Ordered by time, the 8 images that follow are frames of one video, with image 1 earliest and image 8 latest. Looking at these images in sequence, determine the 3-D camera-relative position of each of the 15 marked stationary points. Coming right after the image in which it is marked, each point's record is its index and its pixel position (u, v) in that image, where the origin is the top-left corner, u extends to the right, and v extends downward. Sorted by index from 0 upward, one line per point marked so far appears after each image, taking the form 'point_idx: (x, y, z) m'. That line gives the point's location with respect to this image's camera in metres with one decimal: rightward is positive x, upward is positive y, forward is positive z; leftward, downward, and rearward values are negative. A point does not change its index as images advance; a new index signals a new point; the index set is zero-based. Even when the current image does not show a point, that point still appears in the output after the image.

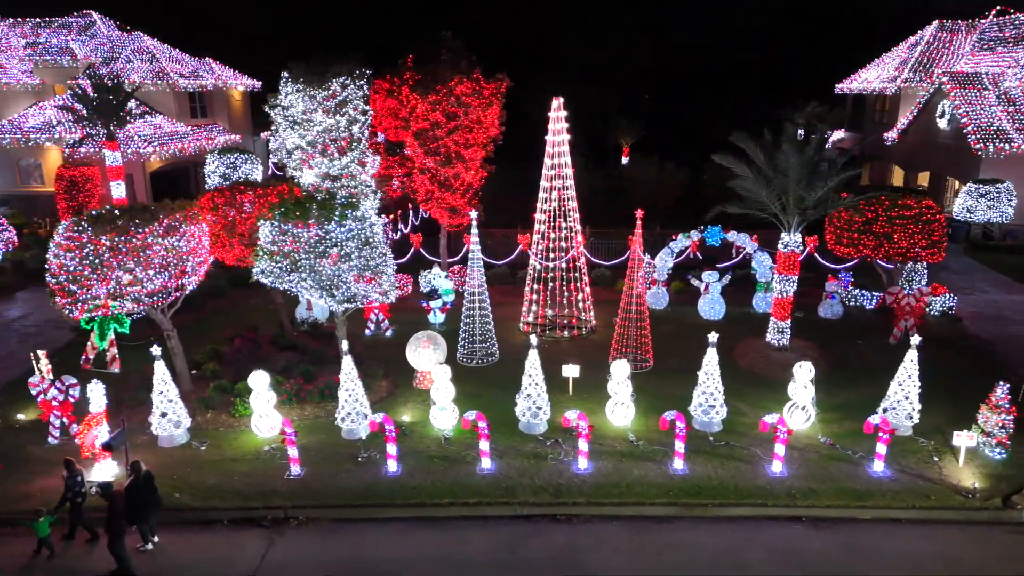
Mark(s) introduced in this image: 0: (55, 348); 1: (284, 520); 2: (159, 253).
0: (-16.7, -2.3, +15.7) m
1: (-5.4, -5.5, +10.0) m
2: (-9.3, +1.0, +11.6) m
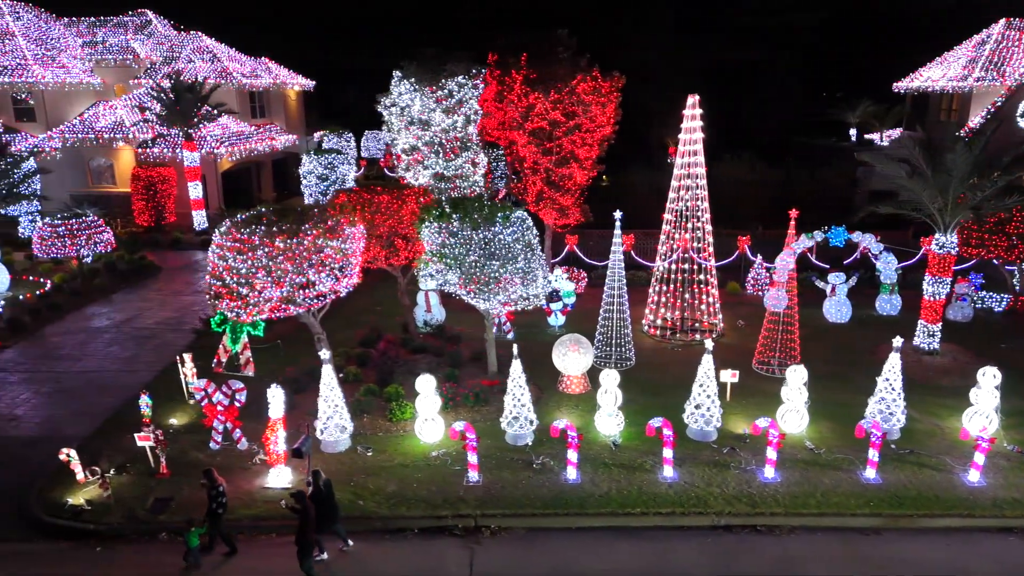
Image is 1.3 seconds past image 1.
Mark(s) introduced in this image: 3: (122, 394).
0: (-12.0, -2.3, +15.5) m
1: (-0.8, -5.6, +9.7) m
2: (-4.7, +0.9, +11.3) m
3: (-12.4, -3.4, +13.6) m
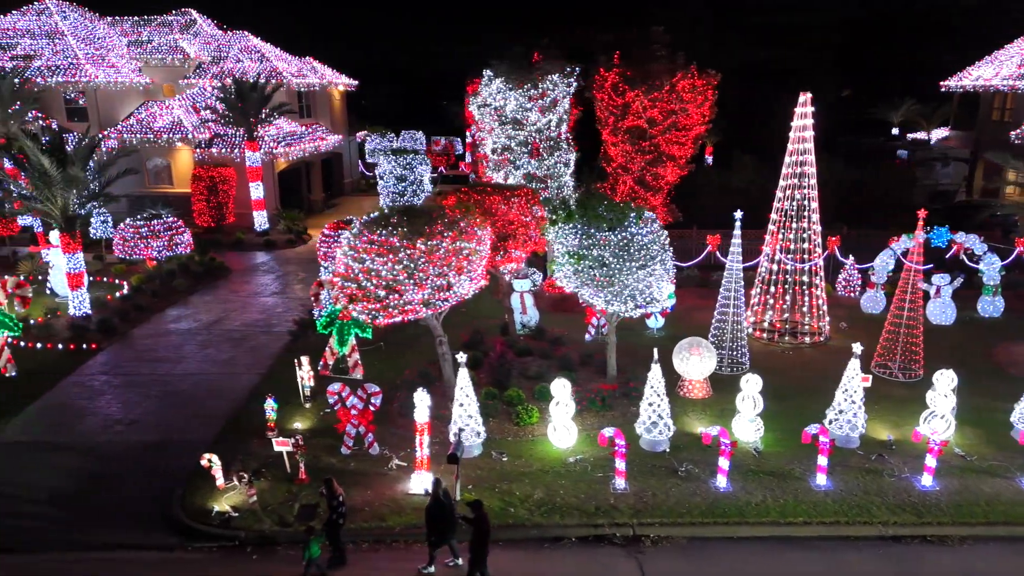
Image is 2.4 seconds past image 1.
0: (-8.4, -2.4, +15.3) m
1: (+2.8, -5.6, +9.5) m
2: (-1.1, +0.8, +11.1) m
3: (-8.8, -3.5, +13.4) m
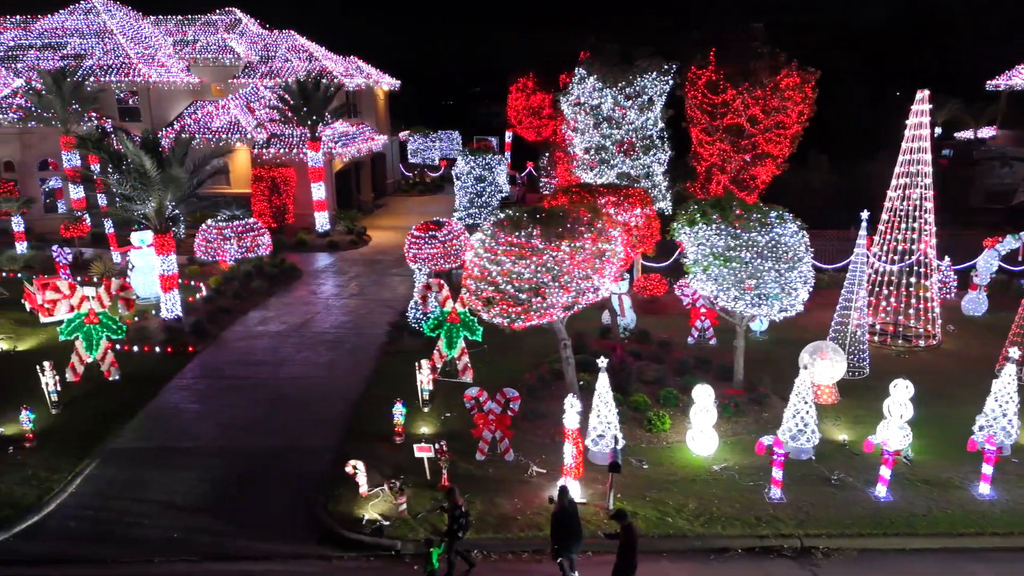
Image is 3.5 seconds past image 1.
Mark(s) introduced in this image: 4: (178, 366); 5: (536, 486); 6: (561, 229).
0: (-4.7, -2.5, +15.0) m
1: (+6.4, -5.7, +9.2) m
2: (+2.6, +0.8, +10.8) m
3: (-5.1, -3.6, +13.1) m
4: (-11.4, -2.7, +14.5) m
5: (+0.6, -4.9, +10.4) m
6: (+1.2, +1.5, +10.6) m
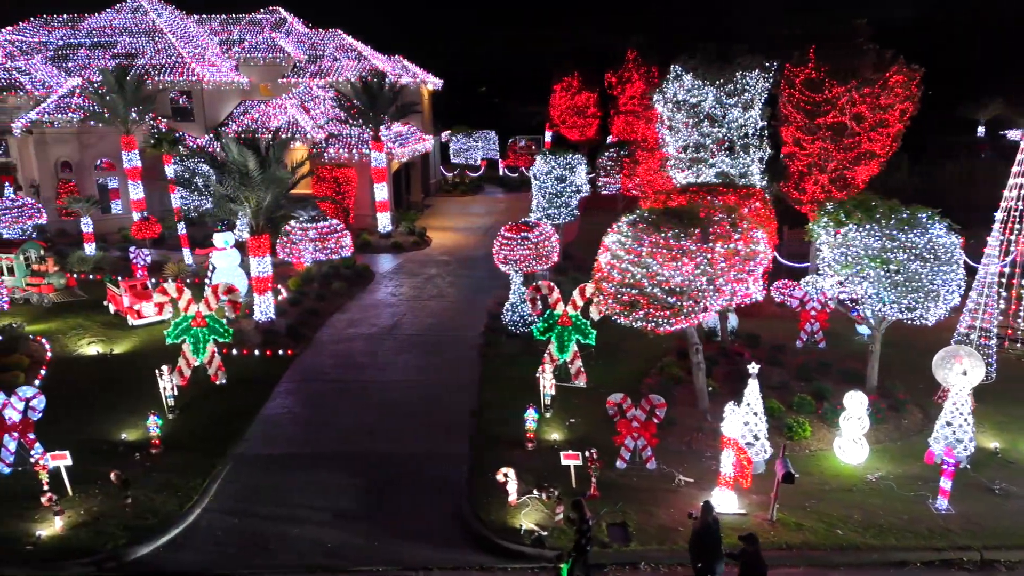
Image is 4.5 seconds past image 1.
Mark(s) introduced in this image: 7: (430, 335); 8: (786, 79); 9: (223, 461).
0: (-1.1, -2.5, +14.7) m
1: (+10.0, -5.8, +8.9) m
2: (+6.2, +0.7, +10.5) m
3: (-1.5, -3.6, +12.8) m
4: (-7.8, -2.8, +14.2) m
5: (+4.2, -5.0, +10.1) m
6: (+4.9, +1.4, +10.3) m
7: (-3.2, -1.8, +16.3) m
8: (+10.7, +8.2, +16.4) m
9: (-7.6, -4.6, +11.1) m
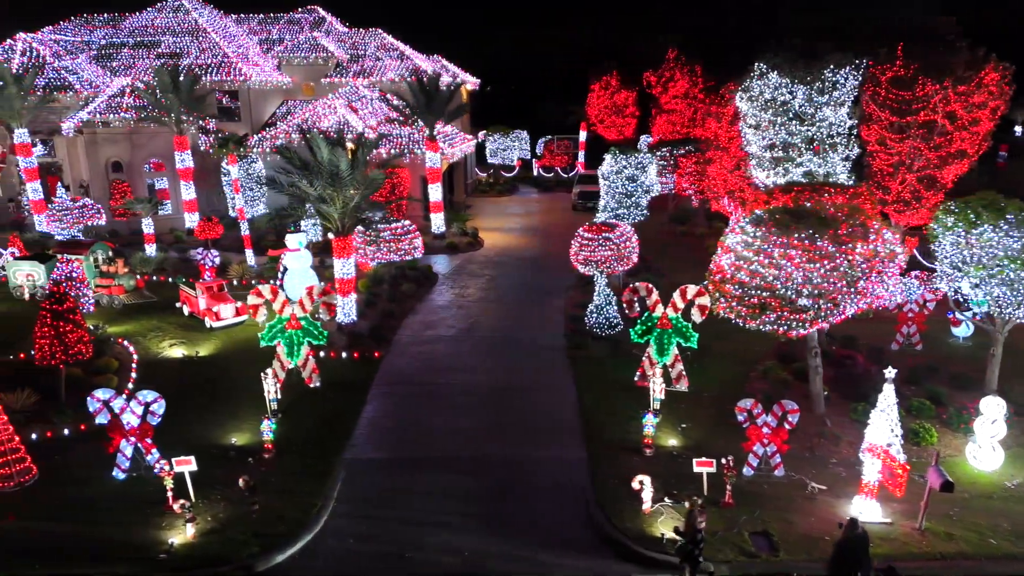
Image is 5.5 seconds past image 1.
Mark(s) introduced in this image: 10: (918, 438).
0: (+2.0, -2.6, +14.5) m
1: (+13.1, -5.9, +8.6) m
2: (+9.3, +0.6, +10.3) m
3: (+1.6, -3.7, +12.6) m
4: (-4.7, -2.8, +14.0) m
5: (+7.3, -5.0, +9.8) m
6: (+8.0, +1.4, +10.0) m
7: (-0.1, -1.9, +16.1) m
8: (+13.8, +8.2, +16.2) m
9: (-4.5, -4.6, +10.9) m
10: (+10.5, -3.9, +10.9) m
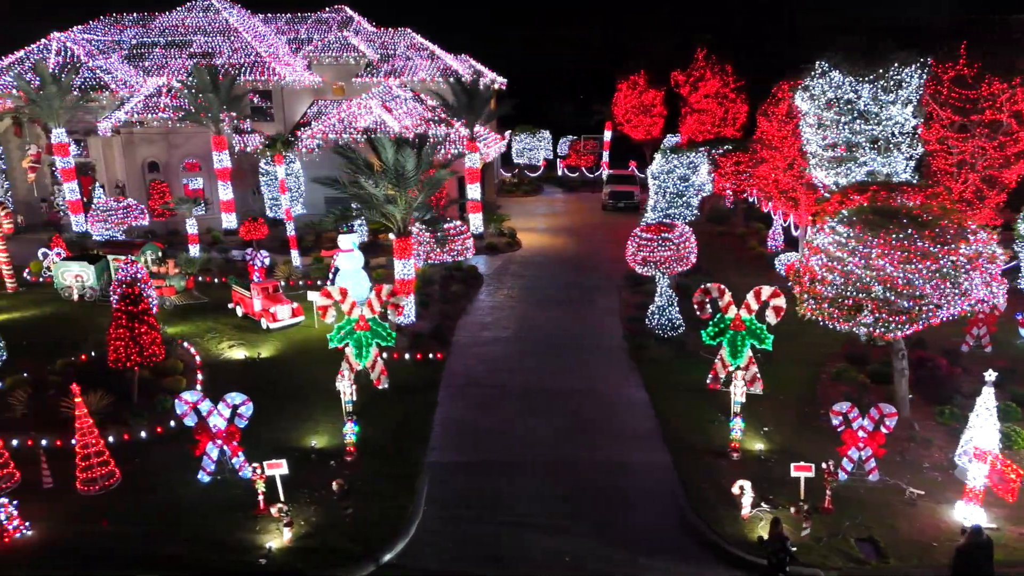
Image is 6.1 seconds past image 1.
0: (+4.2, -2.6, +14.4) m
1: (+15.3, -5.9, +8.4) m
2: (+11.5, +0.6, +10.1) m
3: (+3.8, -3.7, +12.5) m
4: (-2.5, -2.9, +13.9) m
5: (+9.5, -5.1, +9.7) m
6: (+10.2, +1.3, +9.9) m
7: (+2.1, -1.9, +16.0) m
8: (+16.0, +8.1, +16.0) m
9: (-2.3, -4.7, +10.8) m
10: (+12.7, -3.9, +10.7) m
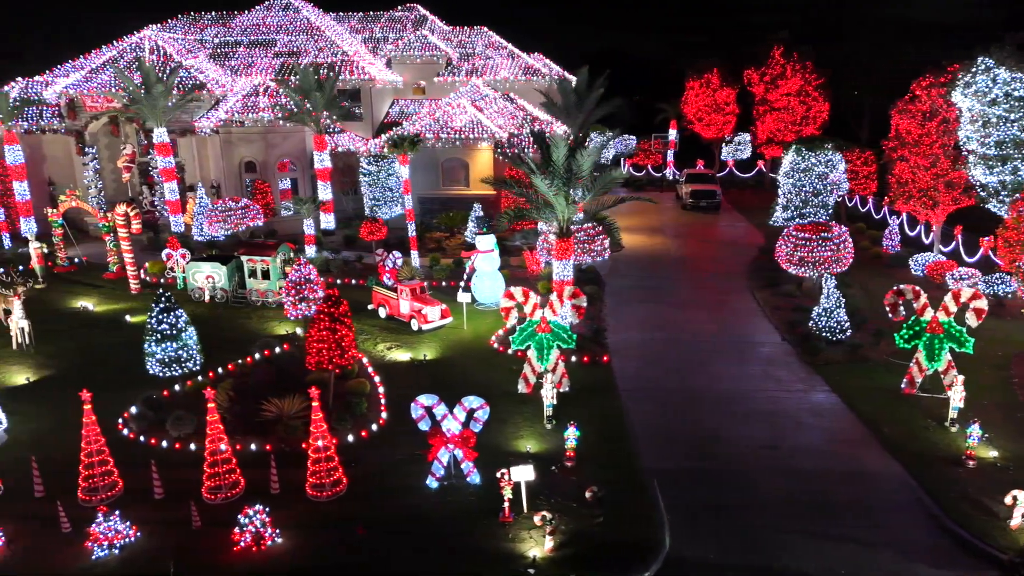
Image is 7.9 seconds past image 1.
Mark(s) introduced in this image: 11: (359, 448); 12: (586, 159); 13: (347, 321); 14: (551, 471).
0: (+10.0, -2.7, +14.0) m
1: (+21.0, -6.0, +8.0) m
2: (+17.2, +0.5, +9.7) m
3: (+9.5, -3.8, +12.1) m
4: (+3.3, -2.9, +13.6) m
5: (+15.2, -5.1, +9.3) m
6: (+15.9, +1.3, +9.5) m
7: (+7.8, -1.9, +15.6) m
8: (+21.8, +8.1, +15.6) m
9: (+3.4, -4.7, +10.5) m
10: (+18.4, -4.0, +10.3) m
11: (-4.1, -4.2, +11.1) m
12: (+2.1, +4.3, +13.7) m
13: (-4.6, -1.0, +11.7) m
14: (+1.0, -4.6, +10.5) m
